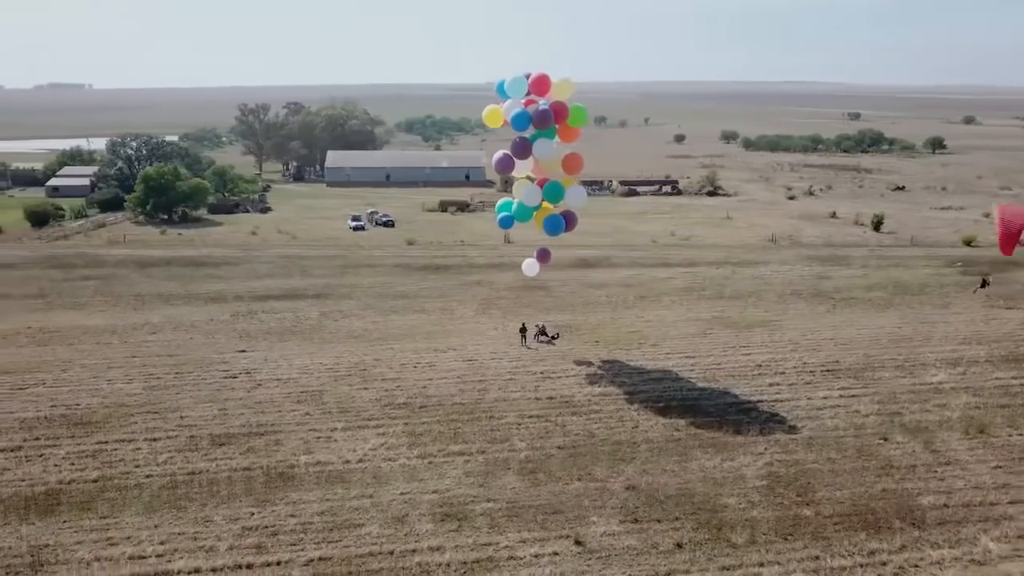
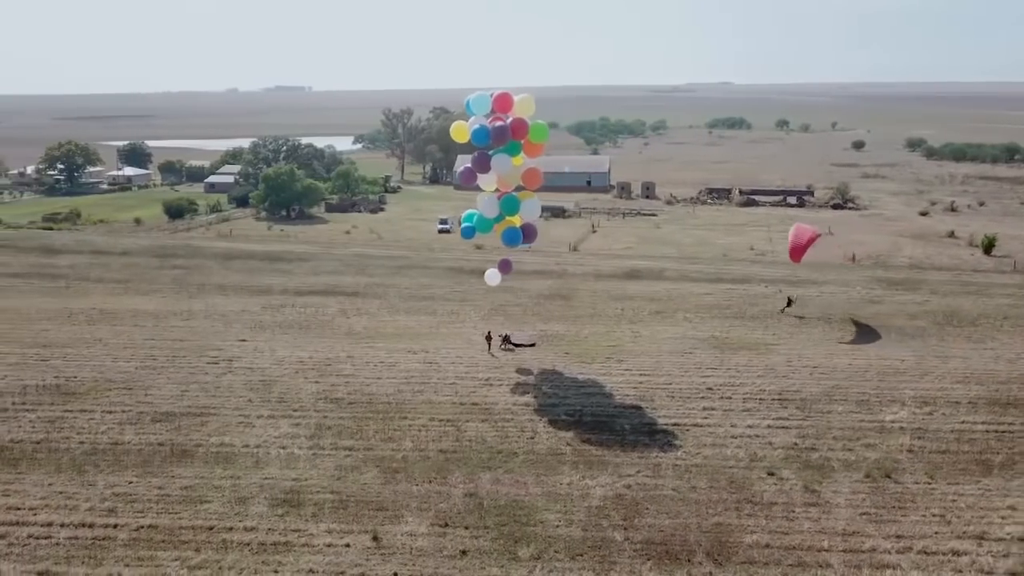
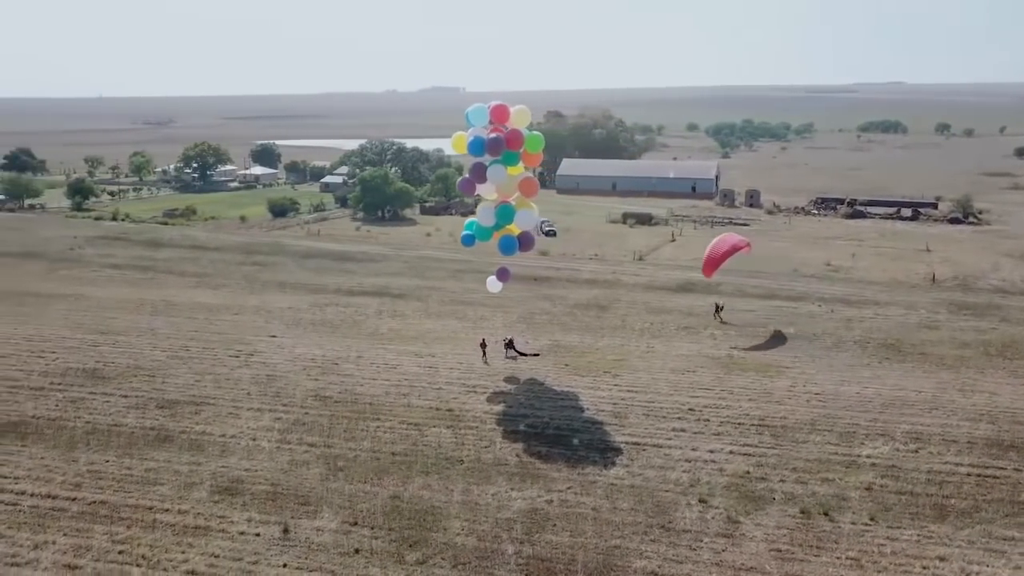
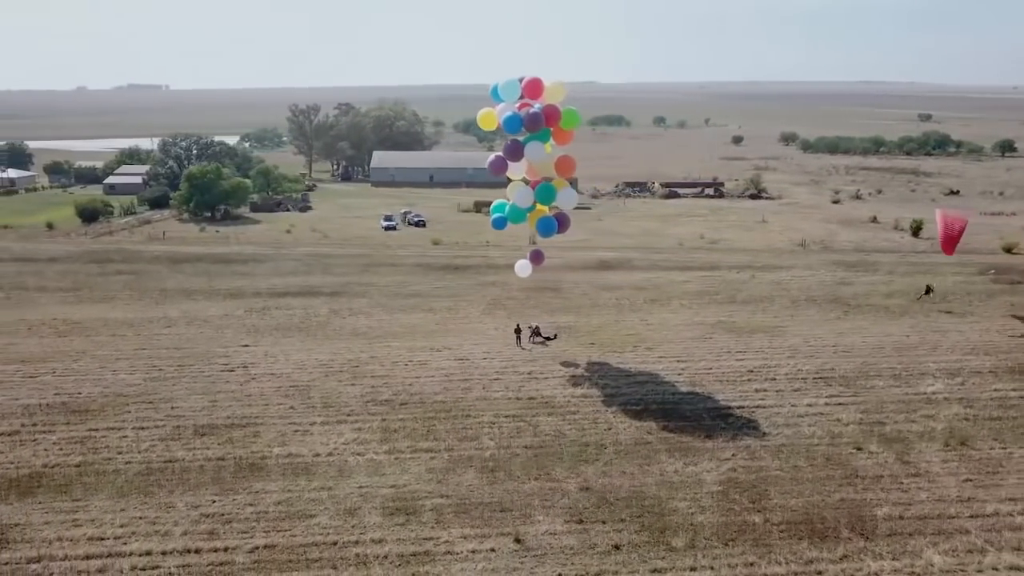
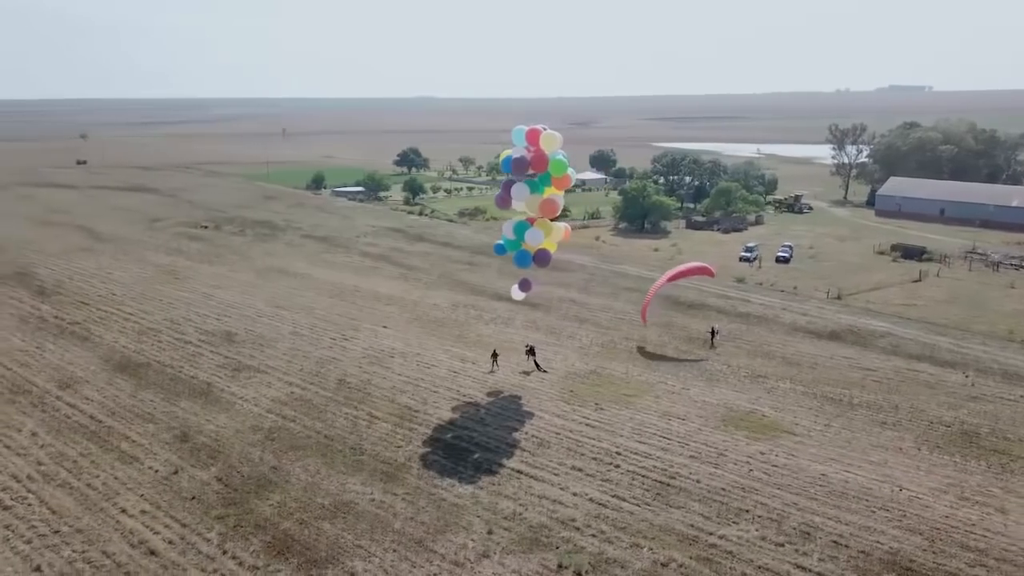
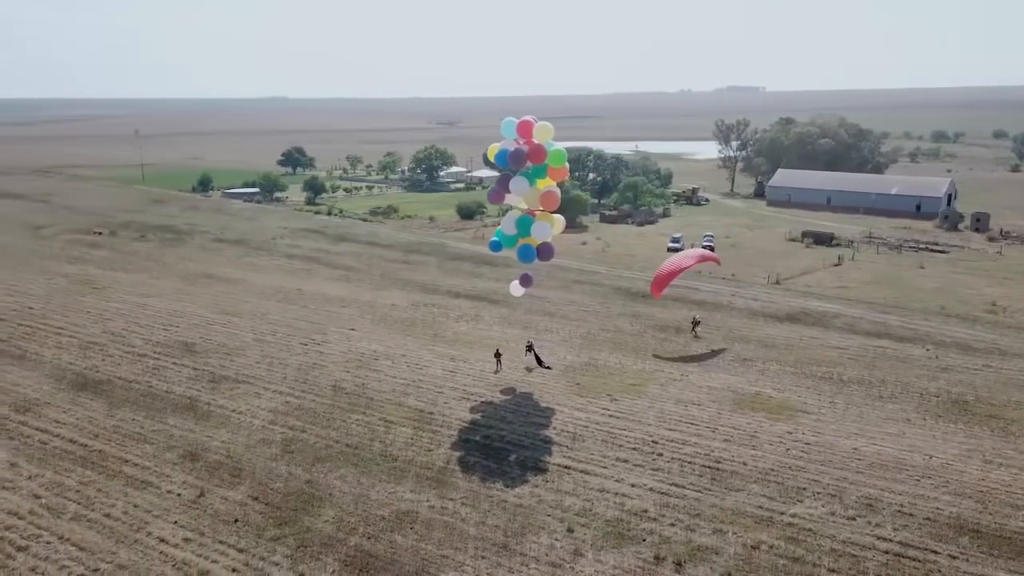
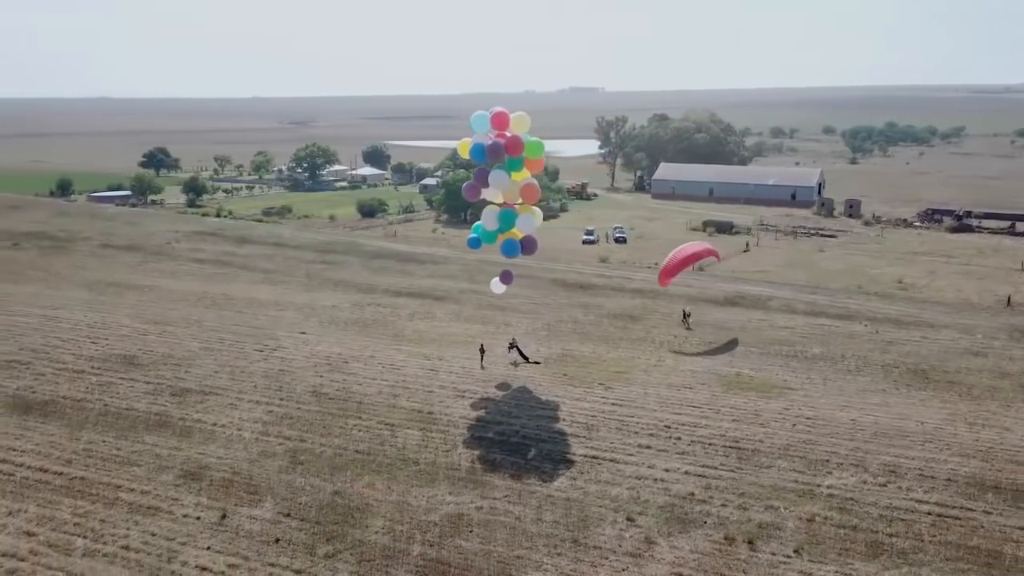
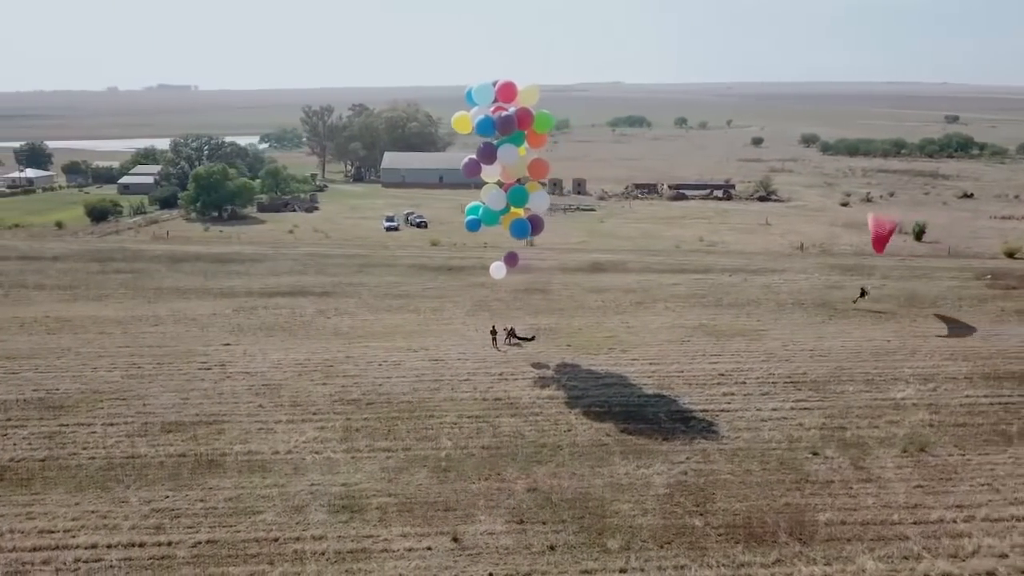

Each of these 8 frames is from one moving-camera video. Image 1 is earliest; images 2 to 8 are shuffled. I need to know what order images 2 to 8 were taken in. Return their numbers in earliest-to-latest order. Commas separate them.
4, 8, 2, 3, 7, 6, 5
